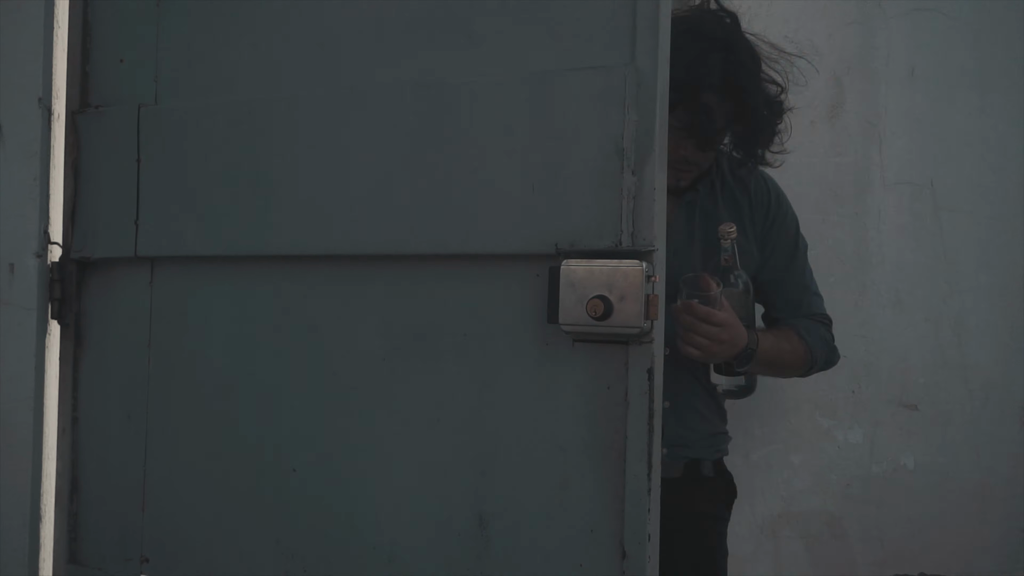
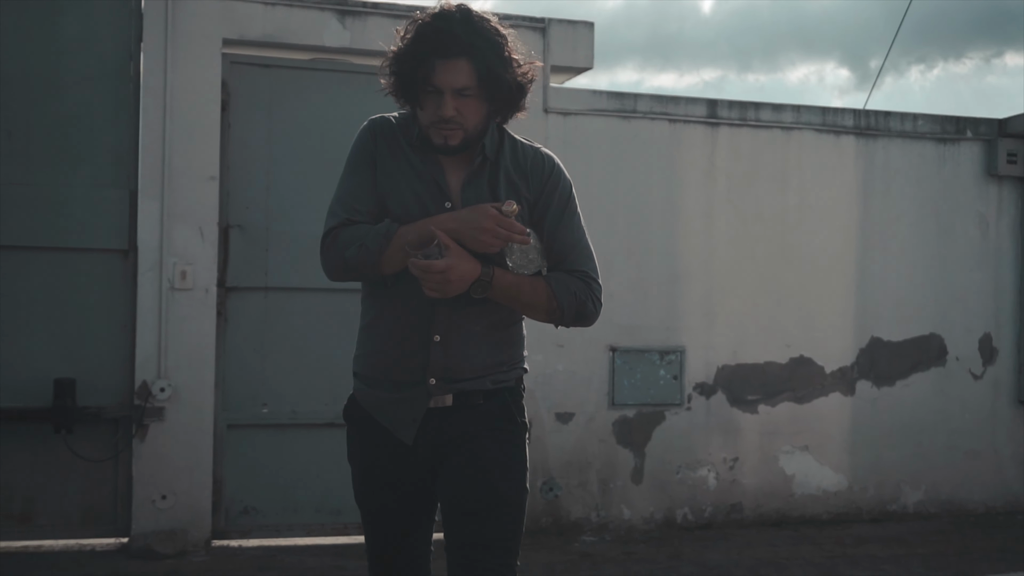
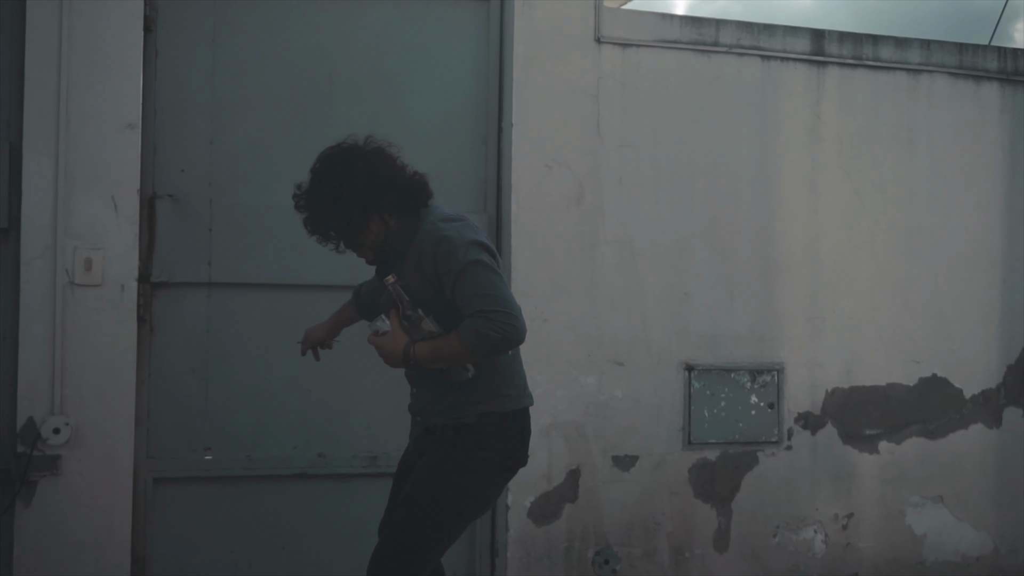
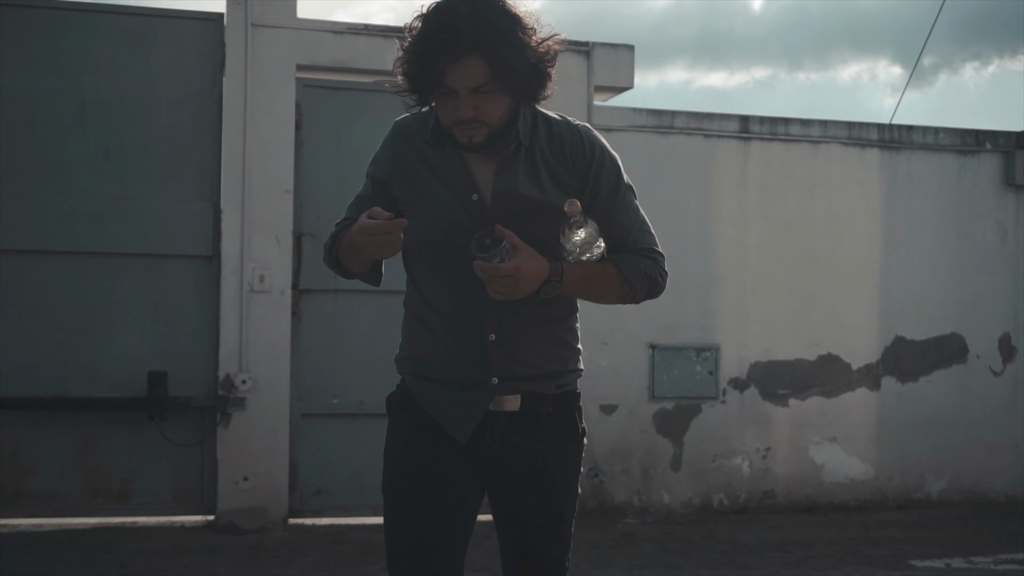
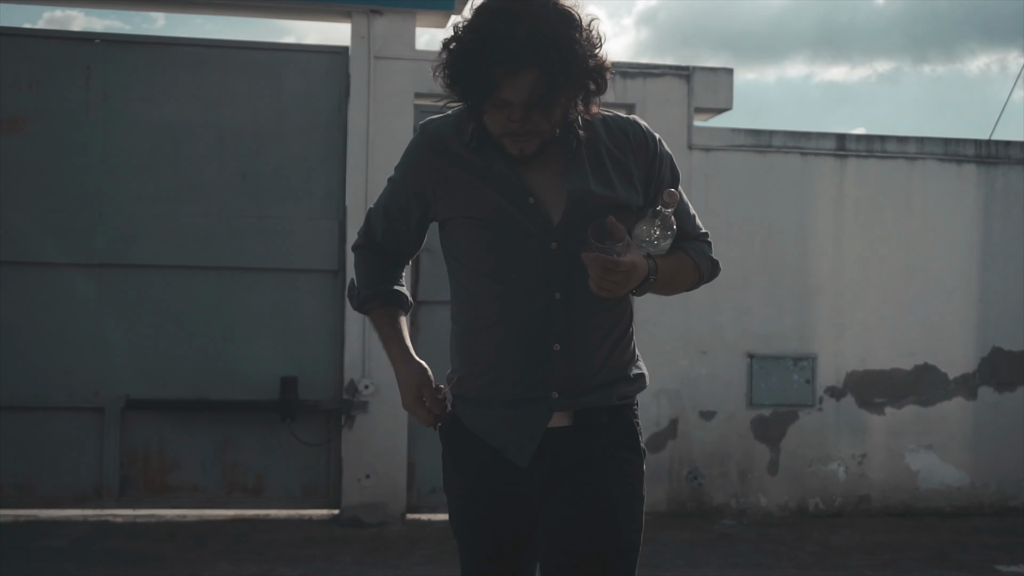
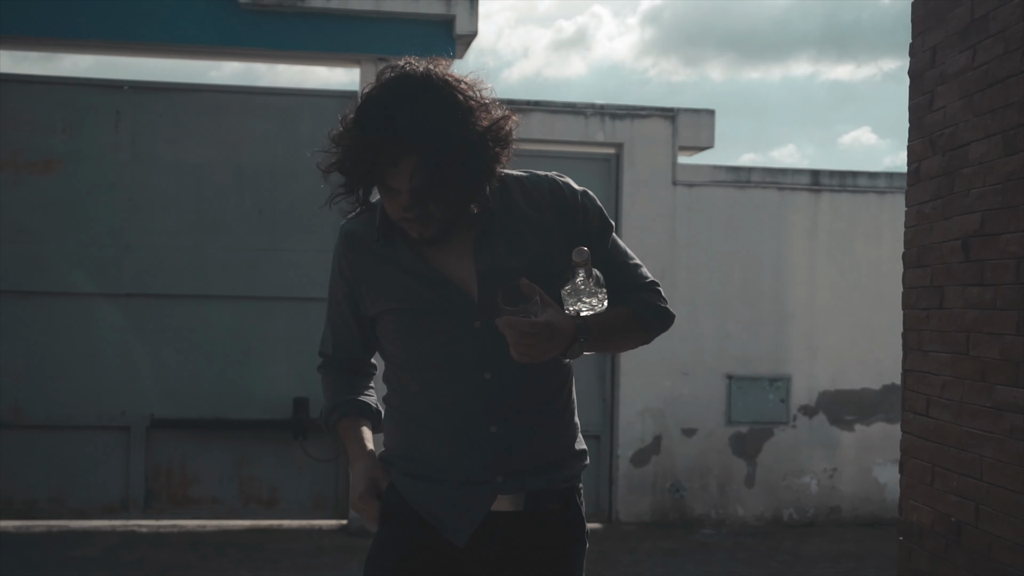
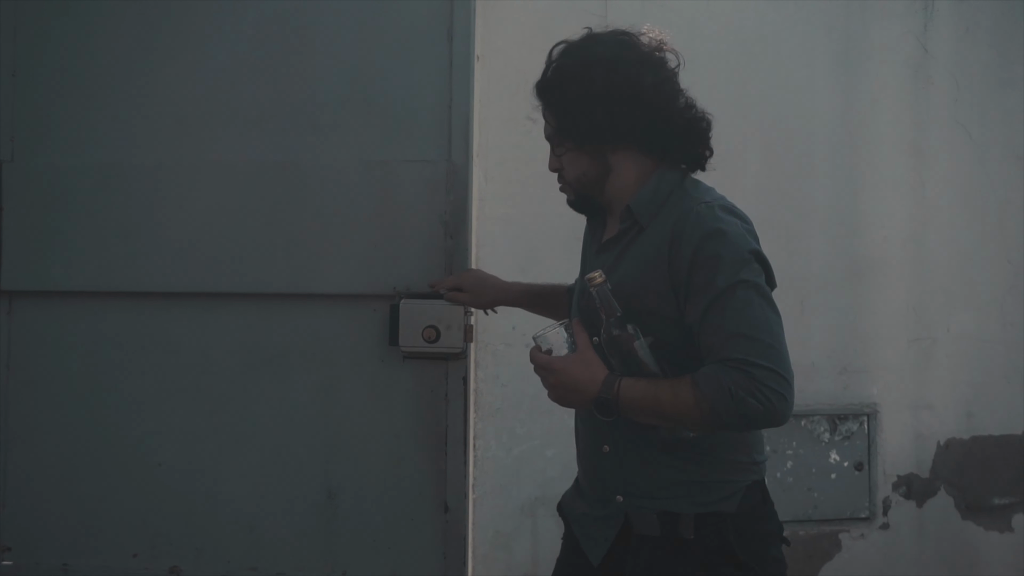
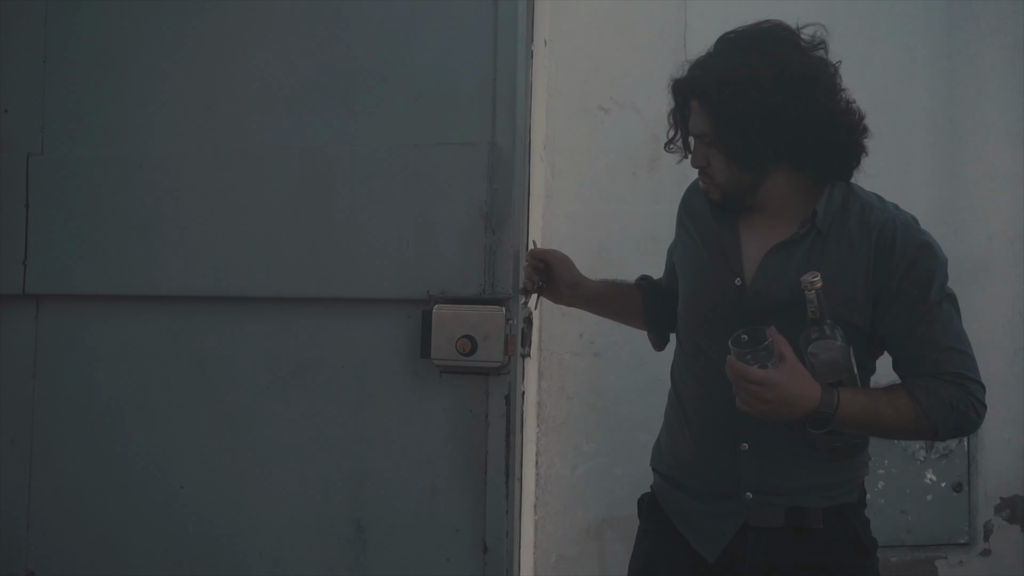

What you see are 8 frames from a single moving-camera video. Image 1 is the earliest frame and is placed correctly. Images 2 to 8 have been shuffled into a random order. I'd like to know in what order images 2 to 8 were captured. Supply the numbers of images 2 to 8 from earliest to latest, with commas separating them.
8, 7, 3, 2, 4, 5, 6
